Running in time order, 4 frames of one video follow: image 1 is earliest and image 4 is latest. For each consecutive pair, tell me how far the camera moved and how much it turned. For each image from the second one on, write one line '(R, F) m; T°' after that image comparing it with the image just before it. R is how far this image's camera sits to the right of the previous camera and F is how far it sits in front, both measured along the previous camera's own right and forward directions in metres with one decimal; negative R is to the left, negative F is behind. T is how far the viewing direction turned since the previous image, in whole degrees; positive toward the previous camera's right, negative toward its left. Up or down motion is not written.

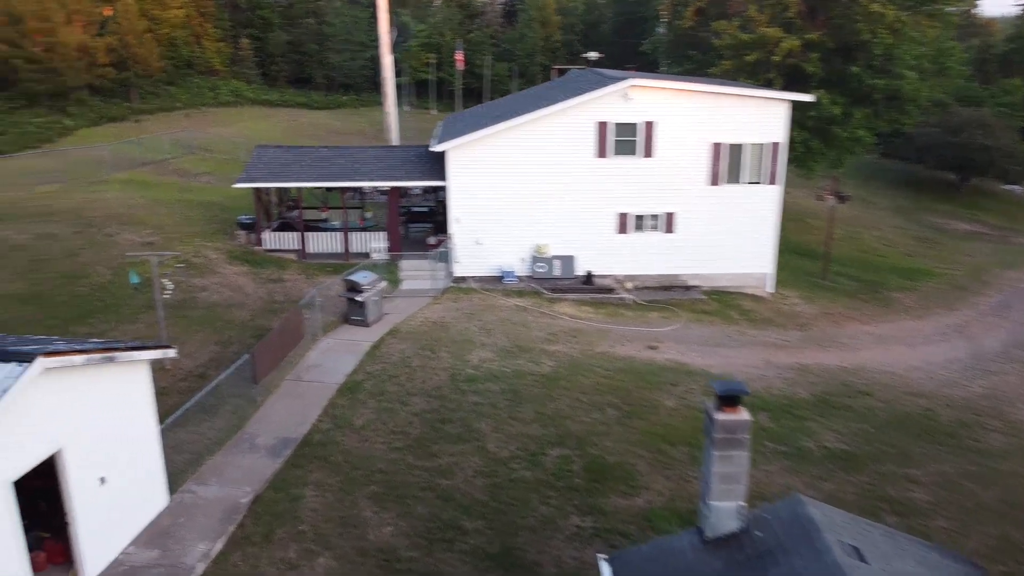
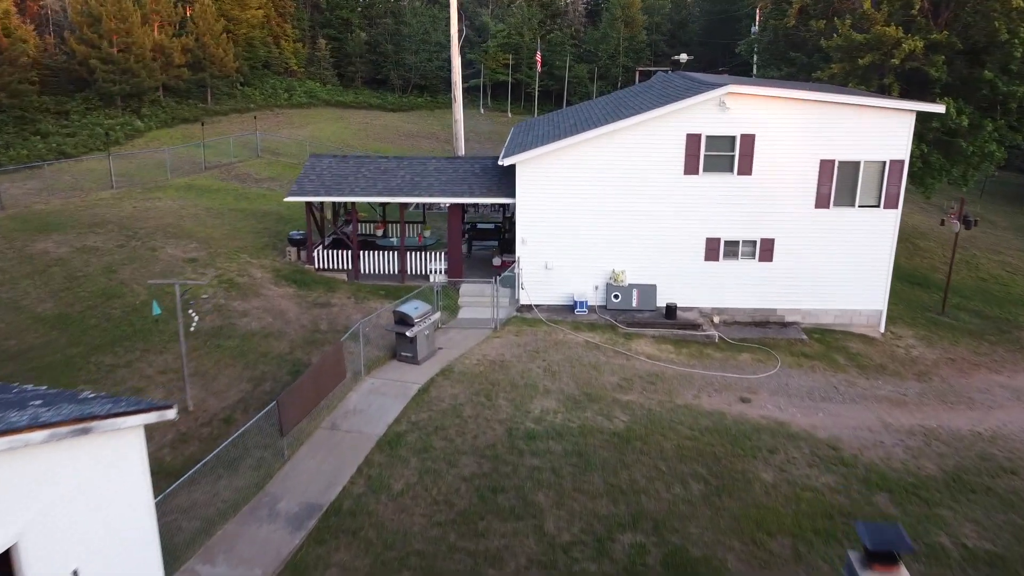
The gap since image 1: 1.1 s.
(+0.1, +2.1) m; -5°
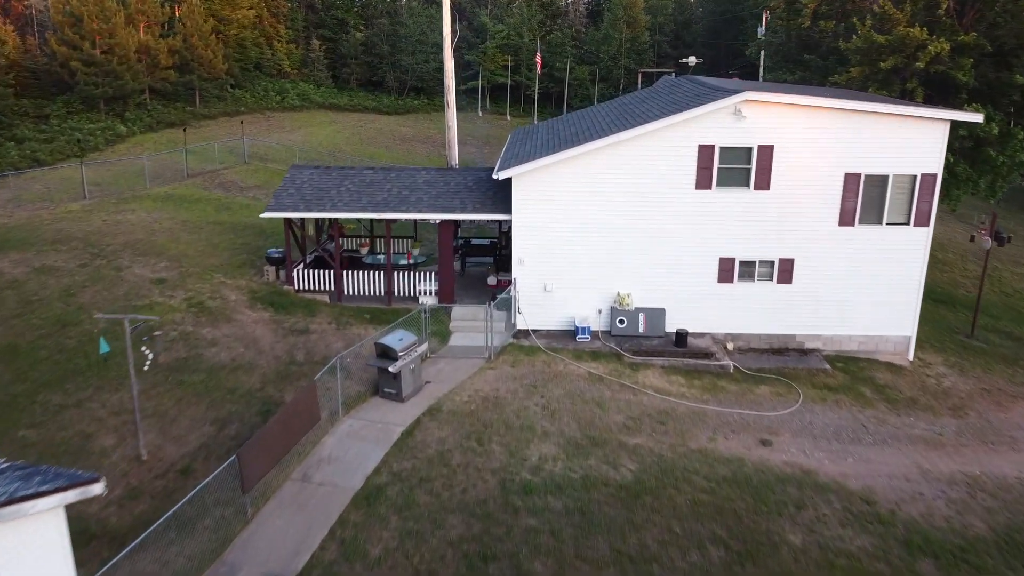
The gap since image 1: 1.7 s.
(+0.1, +1.5) m; 0°
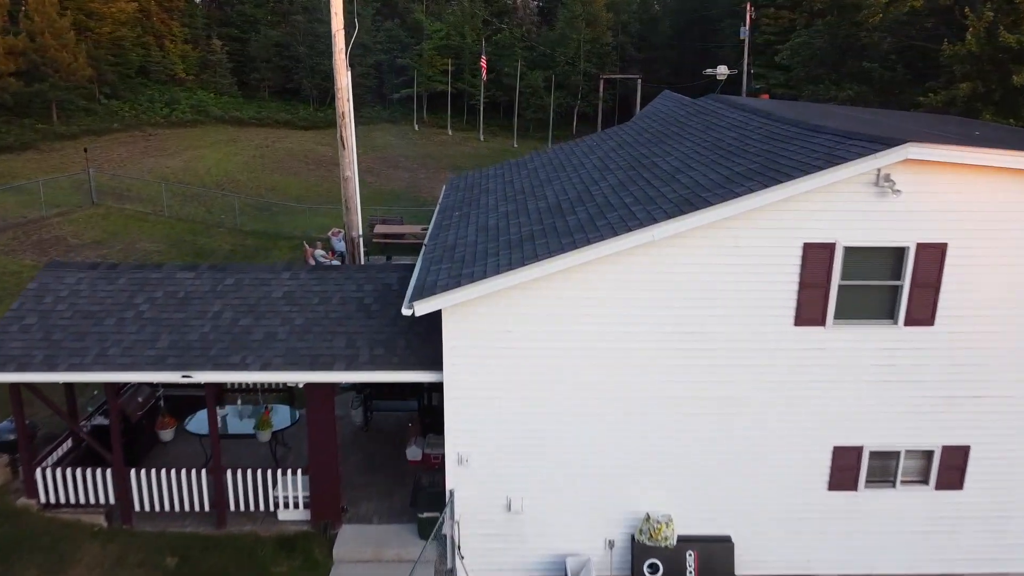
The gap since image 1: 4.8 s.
(+0.2, +7.7) m; +4°
